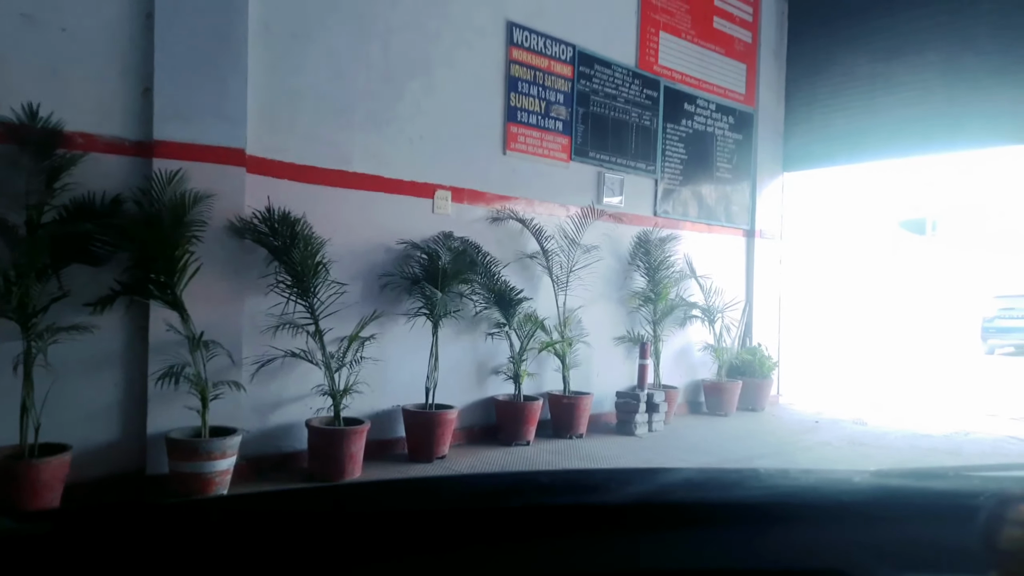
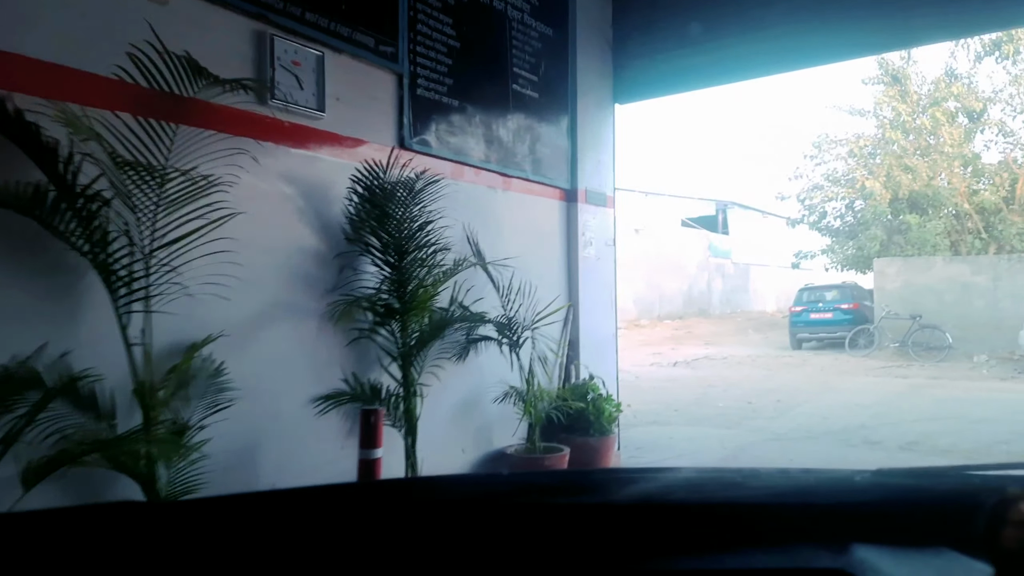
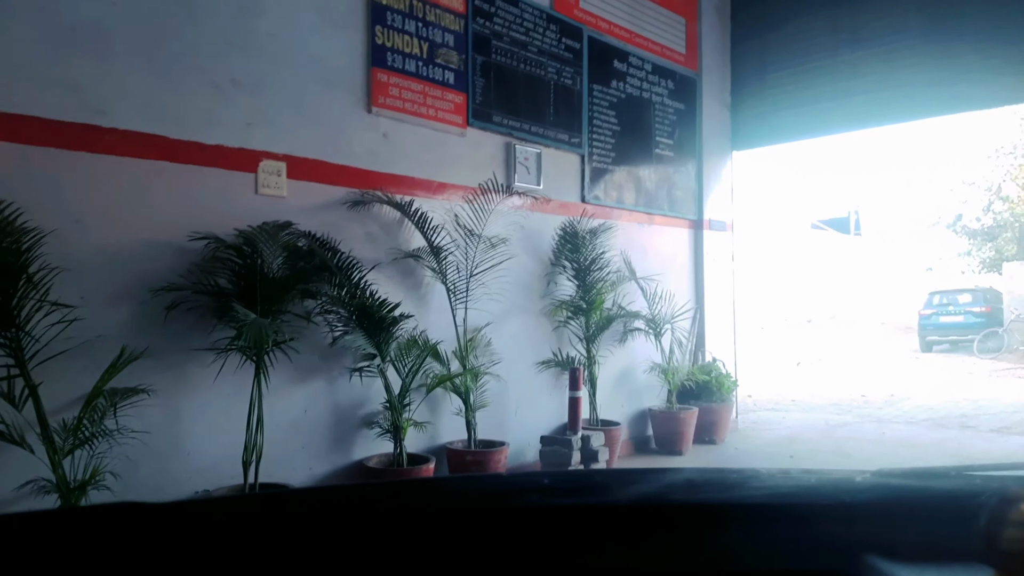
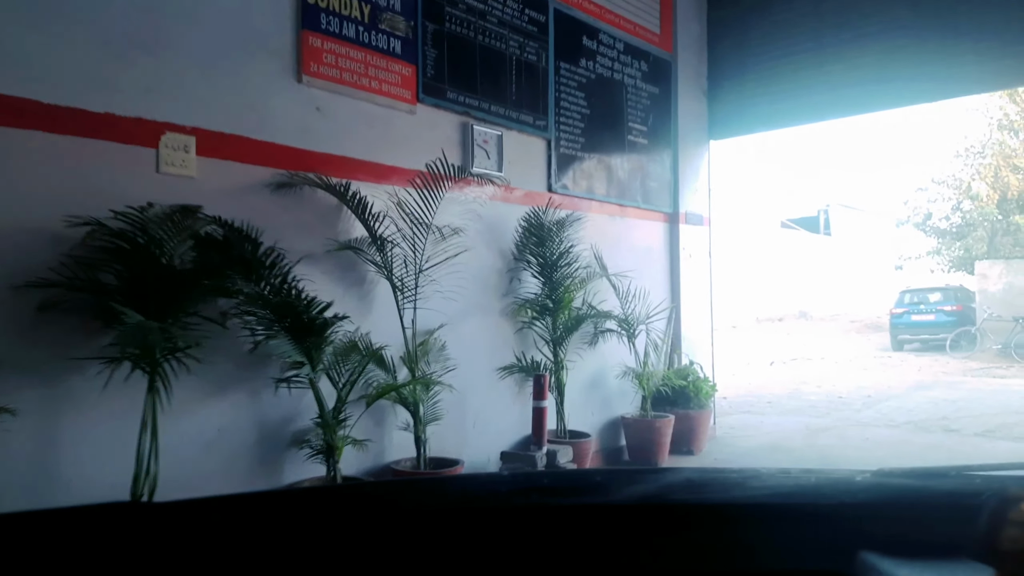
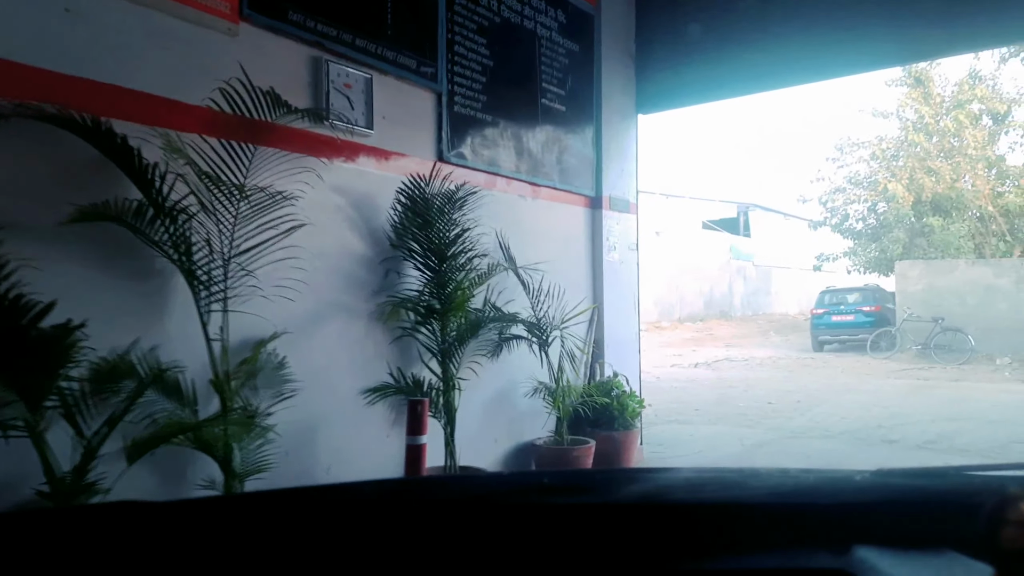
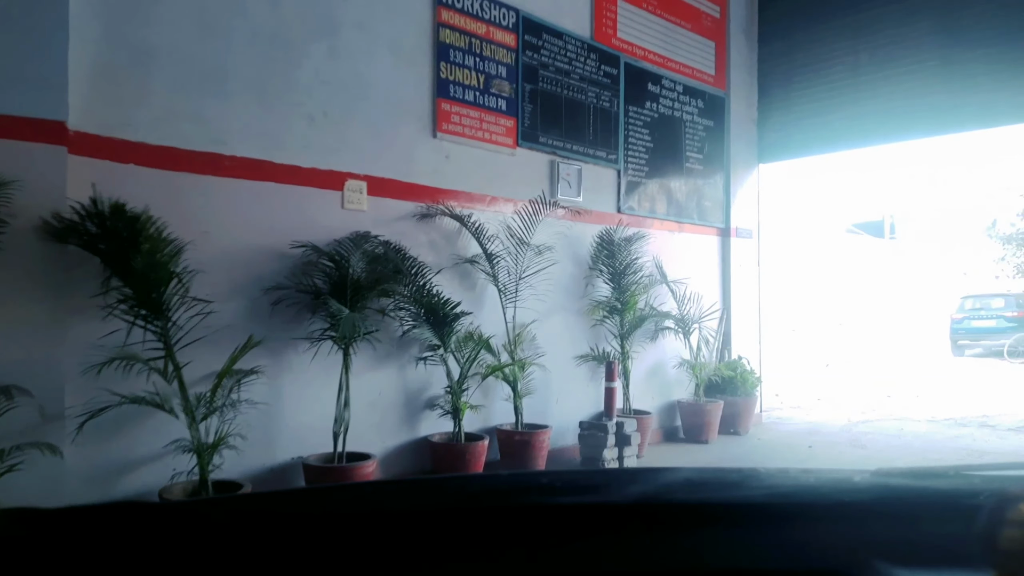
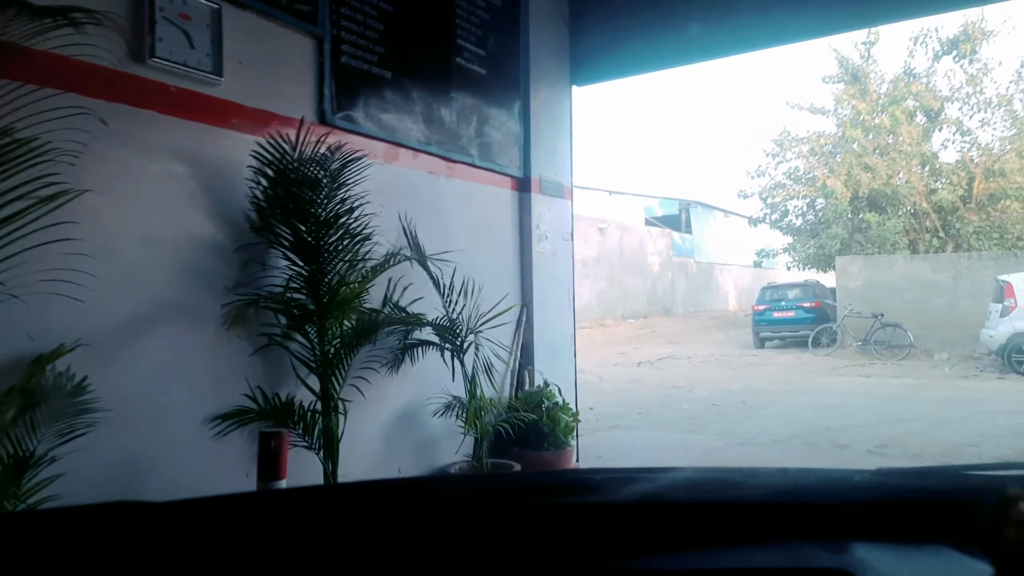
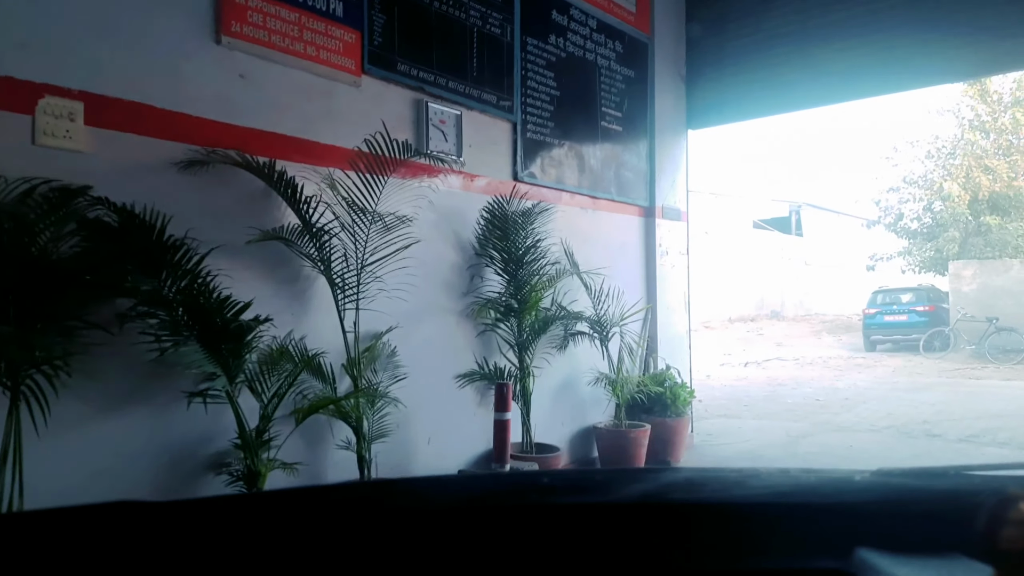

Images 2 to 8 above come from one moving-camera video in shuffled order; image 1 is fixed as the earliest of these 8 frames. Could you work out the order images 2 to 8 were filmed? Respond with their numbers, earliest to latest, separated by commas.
6, 3, 4, 8, 5, 2, 7
